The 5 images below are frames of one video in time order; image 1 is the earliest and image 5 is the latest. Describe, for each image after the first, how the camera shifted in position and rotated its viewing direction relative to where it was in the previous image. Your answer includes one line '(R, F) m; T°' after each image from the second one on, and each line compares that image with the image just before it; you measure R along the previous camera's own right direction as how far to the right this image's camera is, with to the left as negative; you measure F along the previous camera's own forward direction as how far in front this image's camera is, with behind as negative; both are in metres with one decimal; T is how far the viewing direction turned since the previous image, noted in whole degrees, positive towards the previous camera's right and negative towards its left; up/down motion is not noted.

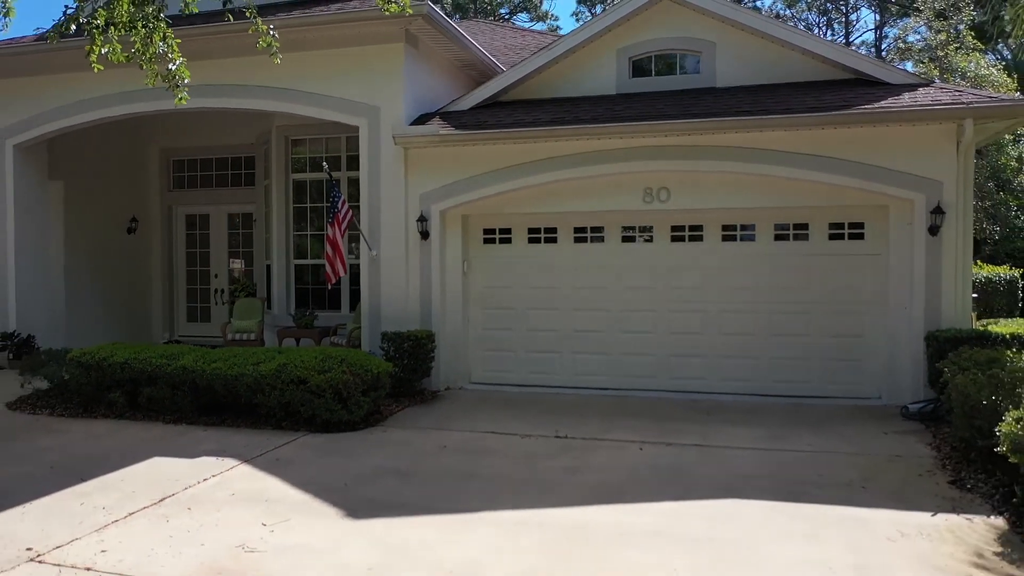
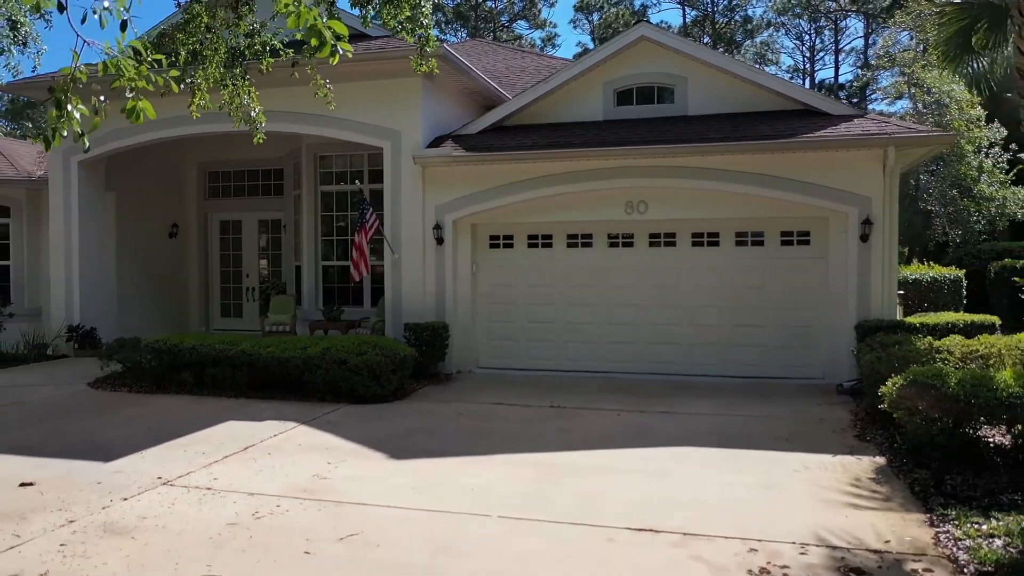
(0.0, -1.6) m; 0°
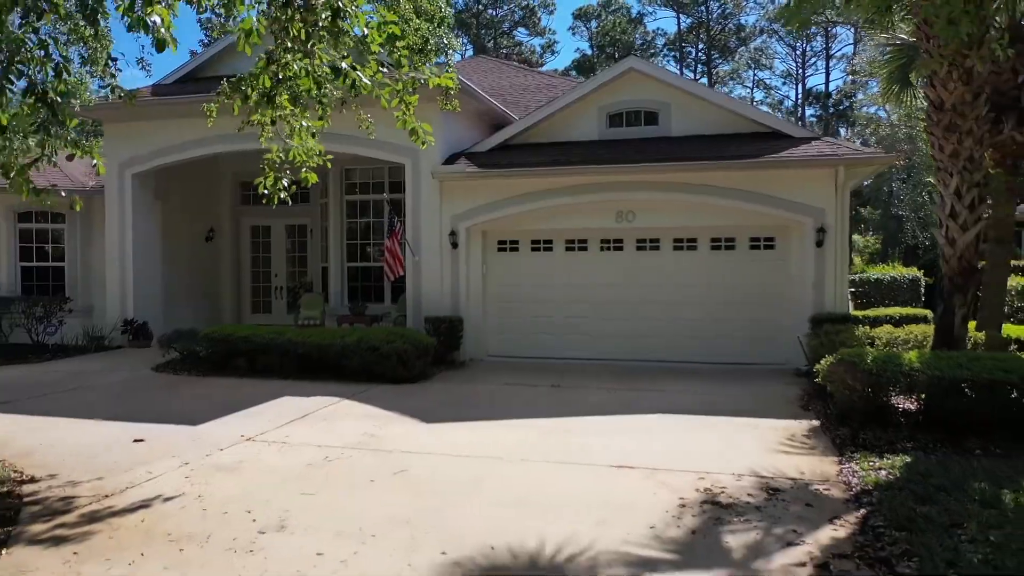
(-0.1, -1.6) m; 0°
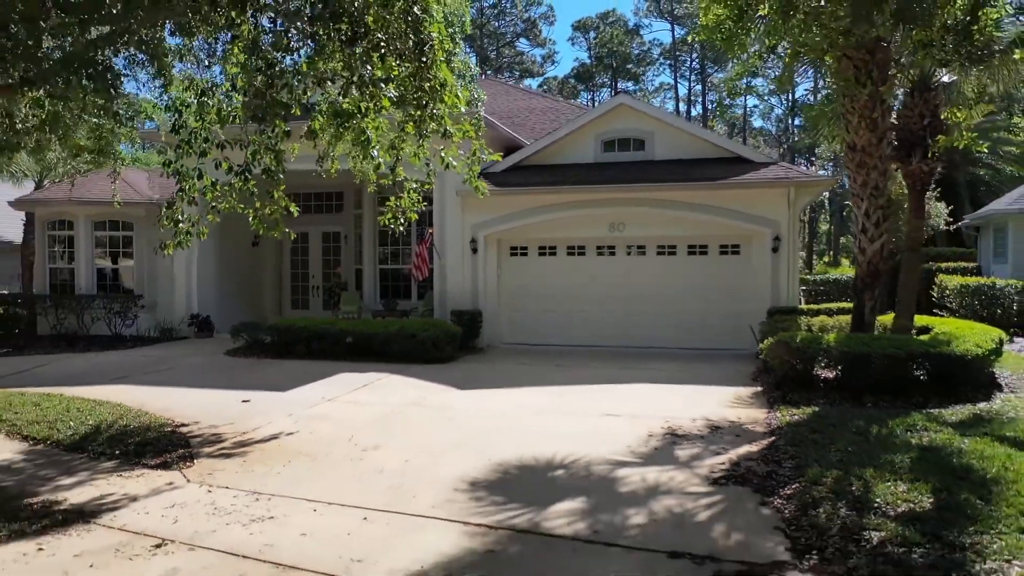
(-0.1, -2.5) m; 0°
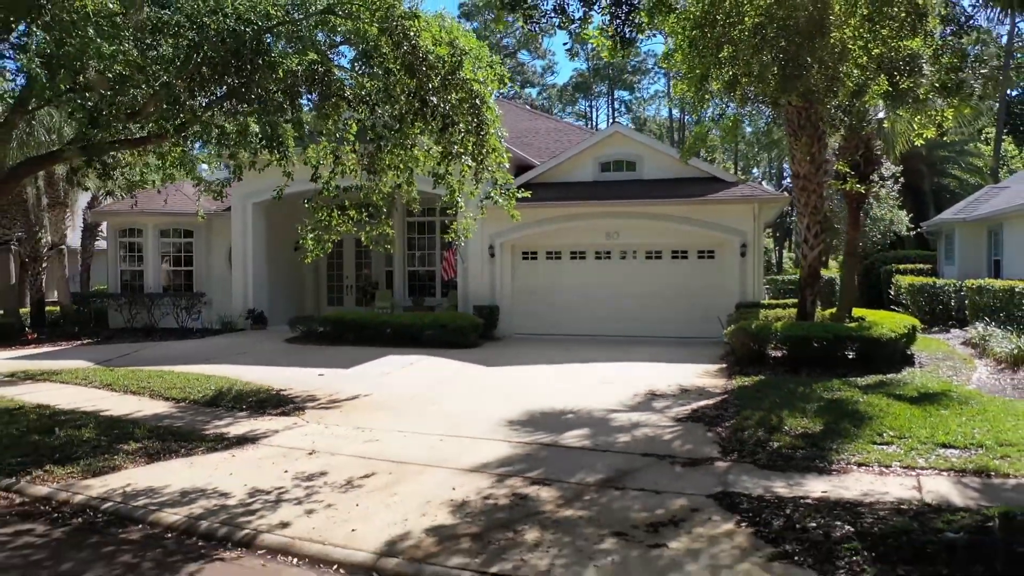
(-0.2, -2.8) m; 0°
